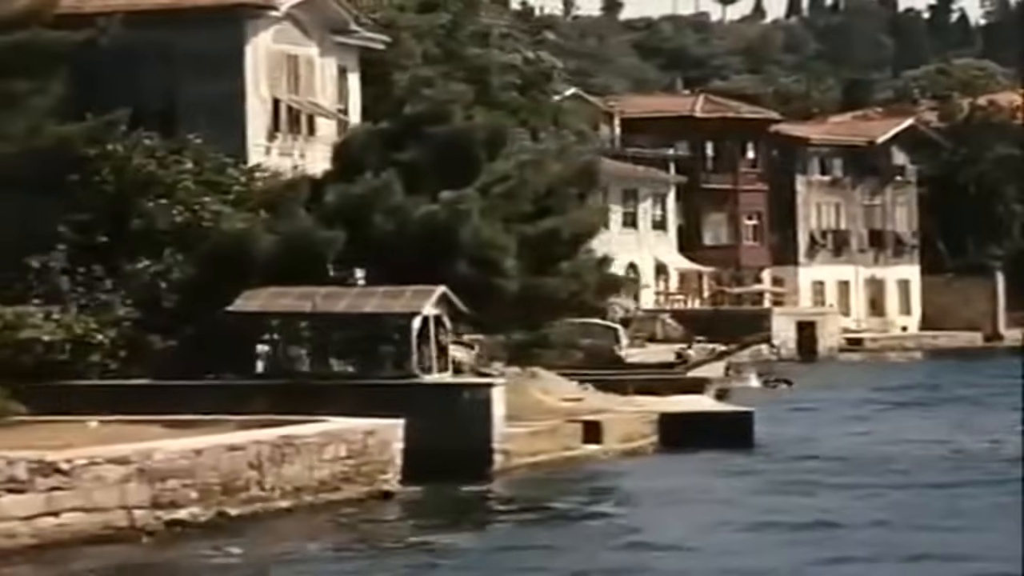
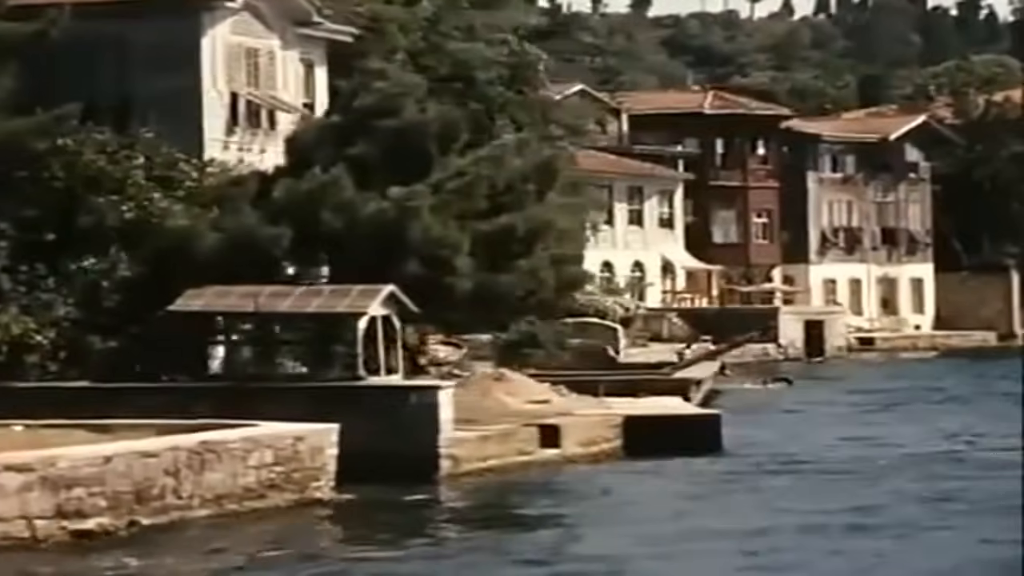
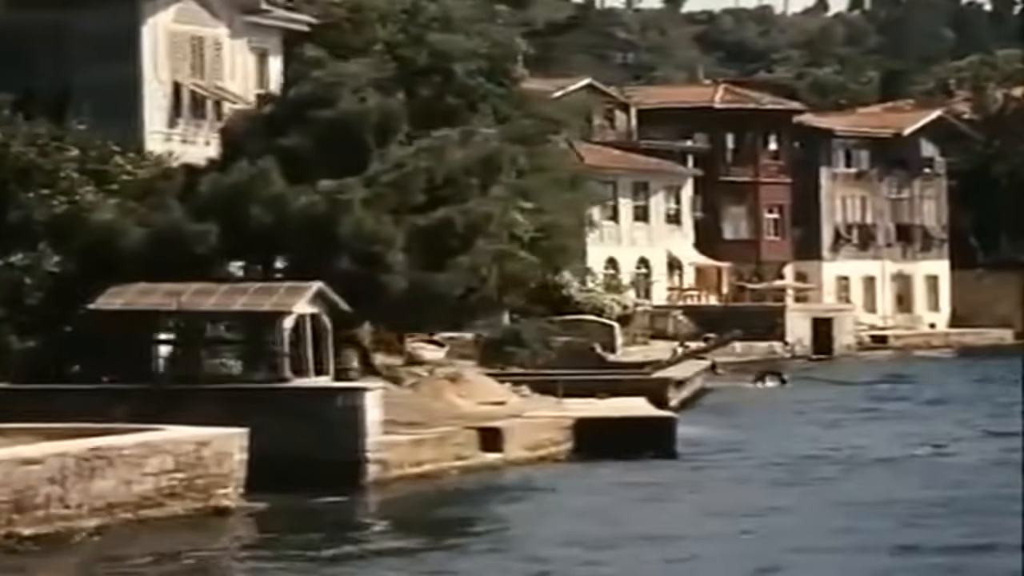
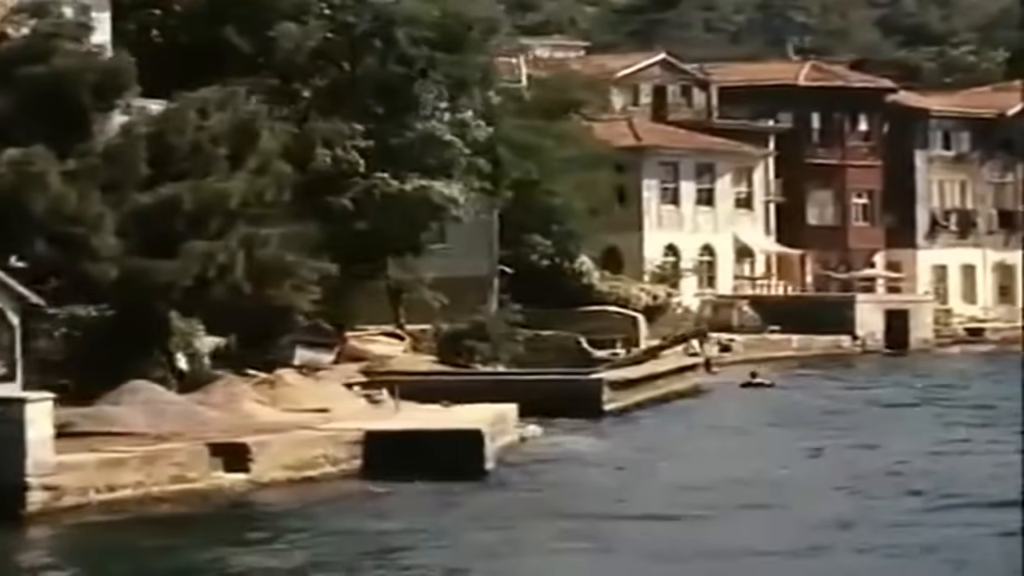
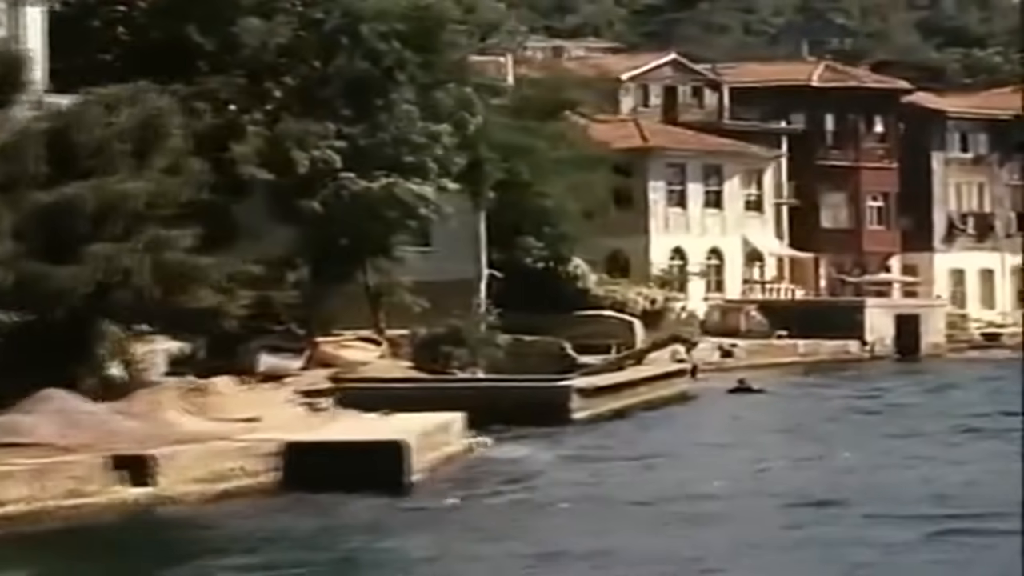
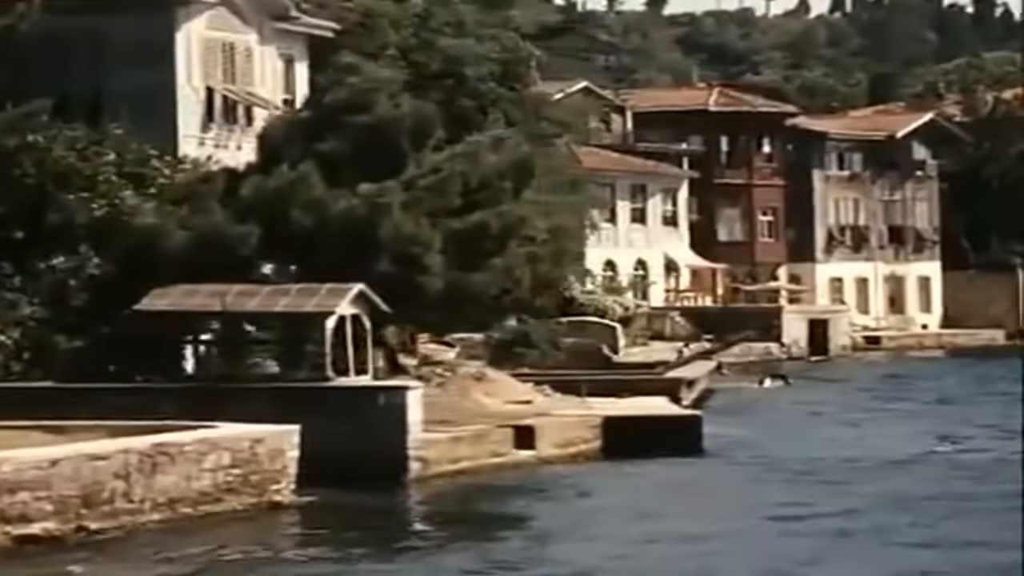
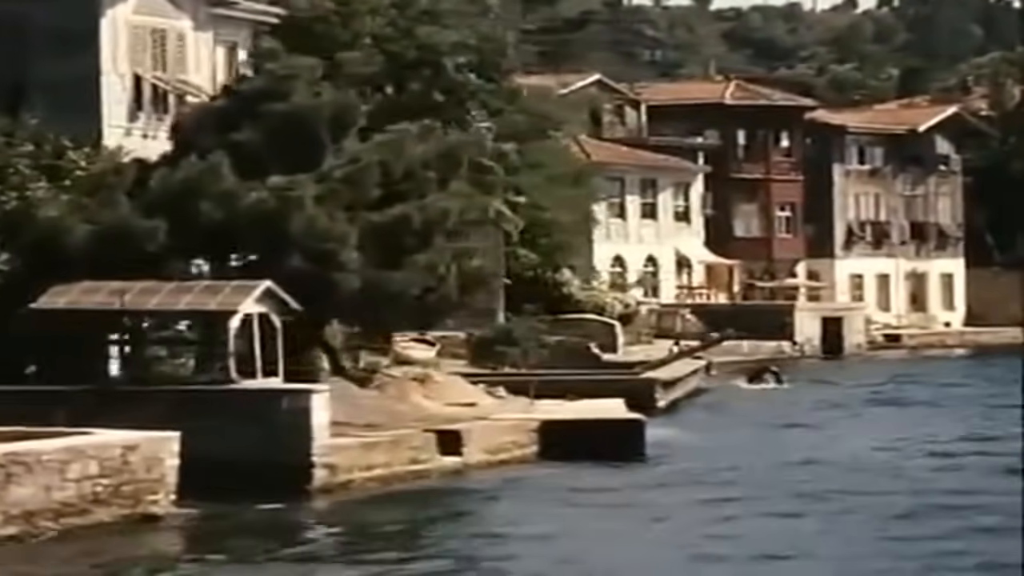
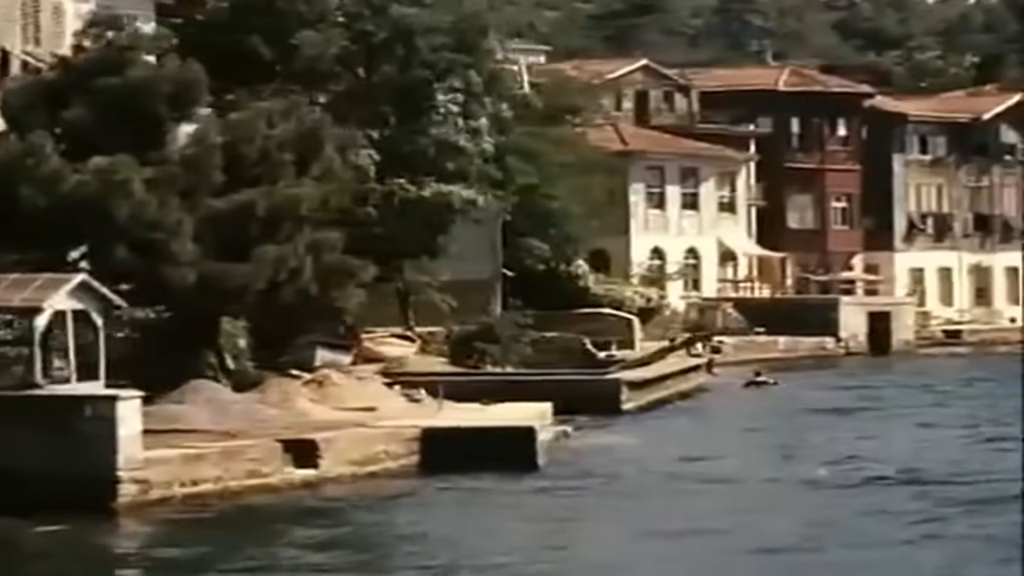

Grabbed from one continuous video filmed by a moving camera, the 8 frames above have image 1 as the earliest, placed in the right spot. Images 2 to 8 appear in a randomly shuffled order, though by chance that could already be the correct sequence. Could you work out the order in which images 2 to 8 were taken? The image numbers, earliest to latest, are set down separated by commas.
2, 6, 3, 7, 8, 4, 5
